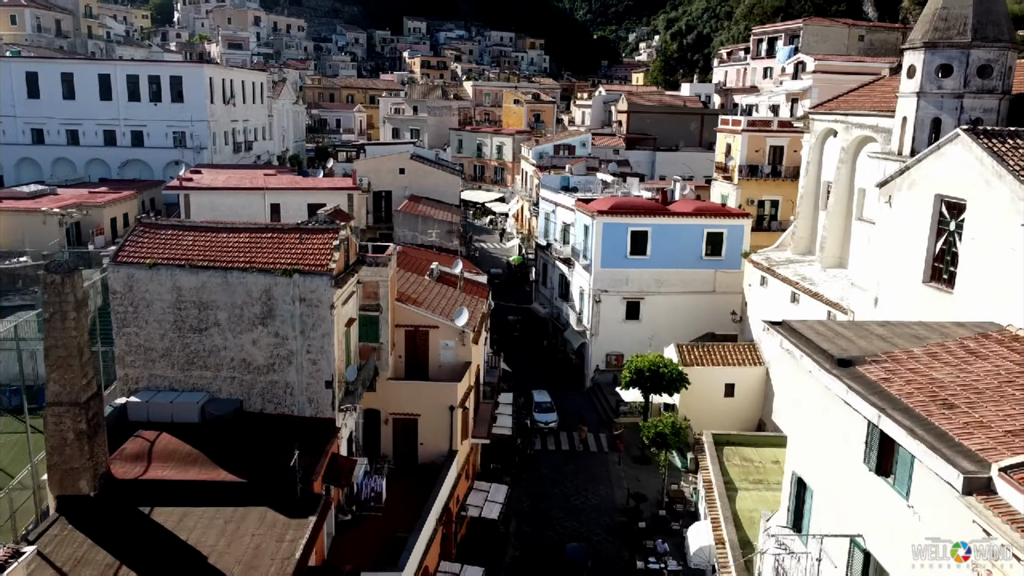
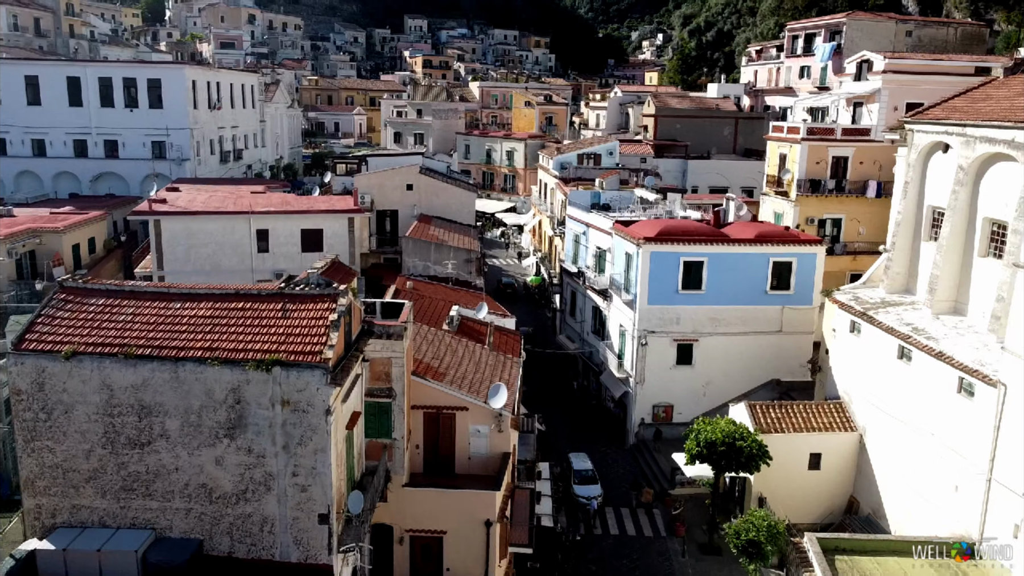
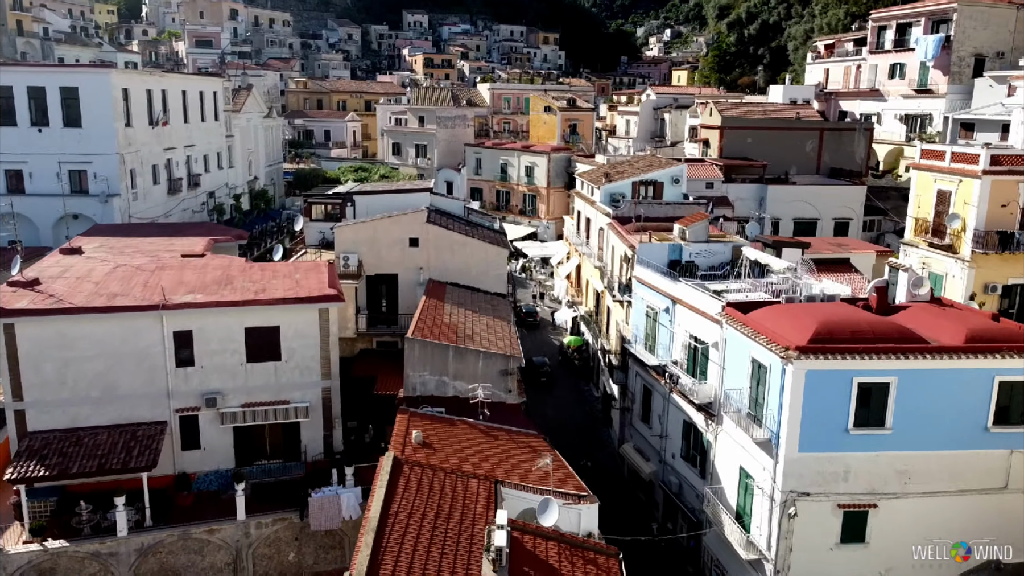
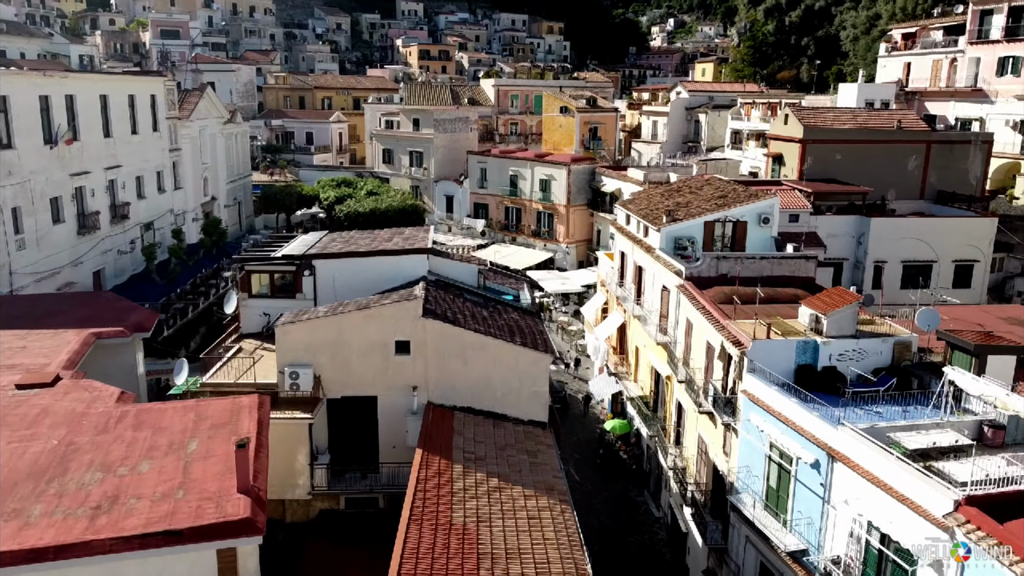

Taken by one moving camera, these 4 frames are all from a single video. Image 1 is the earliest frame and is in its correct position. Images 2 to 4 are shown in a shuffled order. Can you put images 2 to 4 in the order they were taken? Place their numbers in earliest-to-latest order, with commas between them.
2, 3, 4
